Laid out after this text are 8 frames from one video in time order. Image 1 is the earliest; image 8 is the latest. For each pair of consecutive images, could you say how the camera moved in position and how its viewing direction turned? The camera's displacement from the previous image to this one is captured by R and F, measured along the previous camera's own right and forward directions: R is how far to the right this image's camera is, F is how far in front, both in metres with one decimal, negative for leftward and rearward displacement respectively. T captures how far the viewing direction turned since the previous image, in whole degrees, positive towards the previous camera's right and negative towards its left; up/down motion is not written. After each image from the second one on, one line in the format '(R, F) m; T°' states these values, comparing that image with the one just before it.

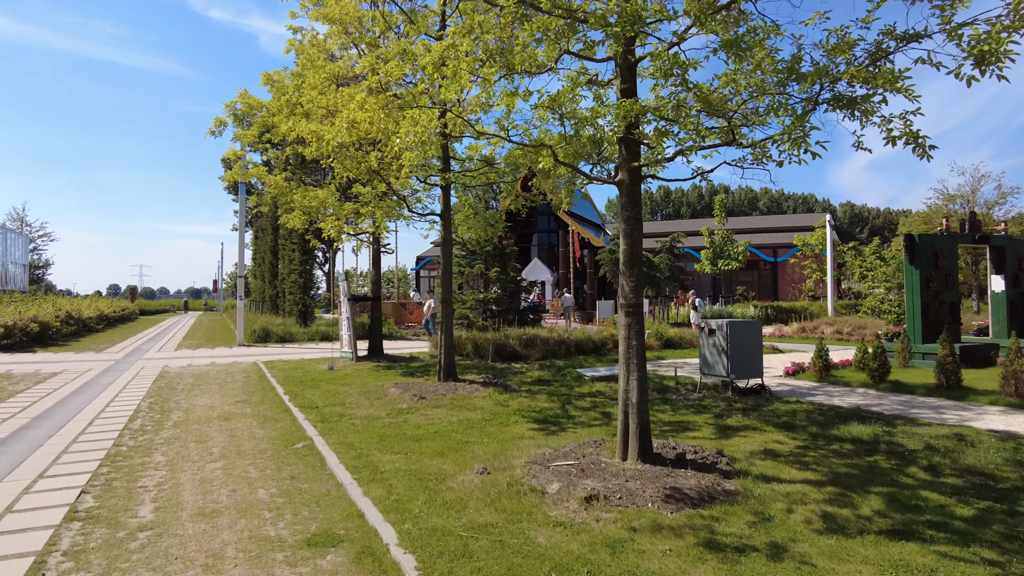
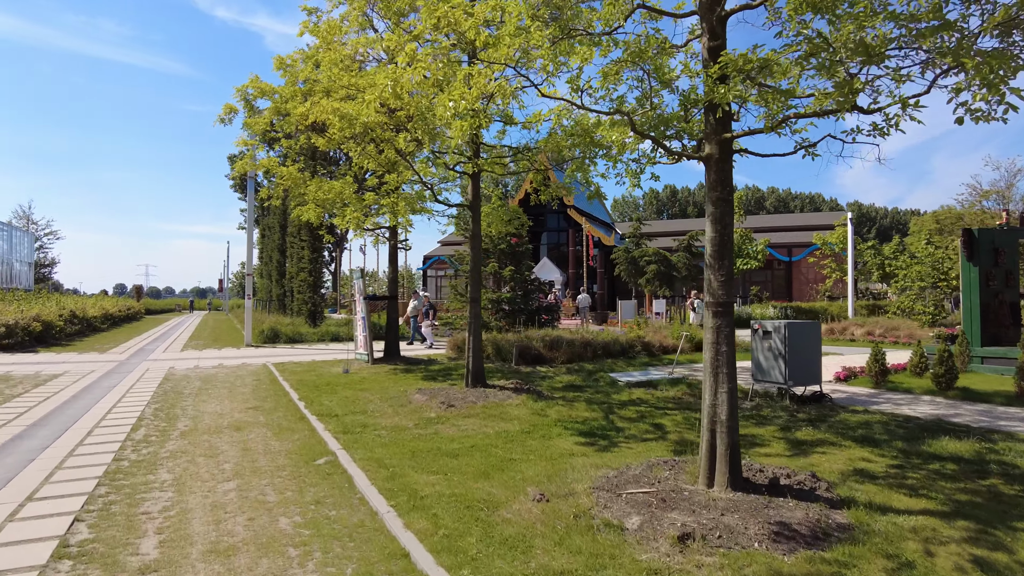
(-0.4, +0.8) m; 0°
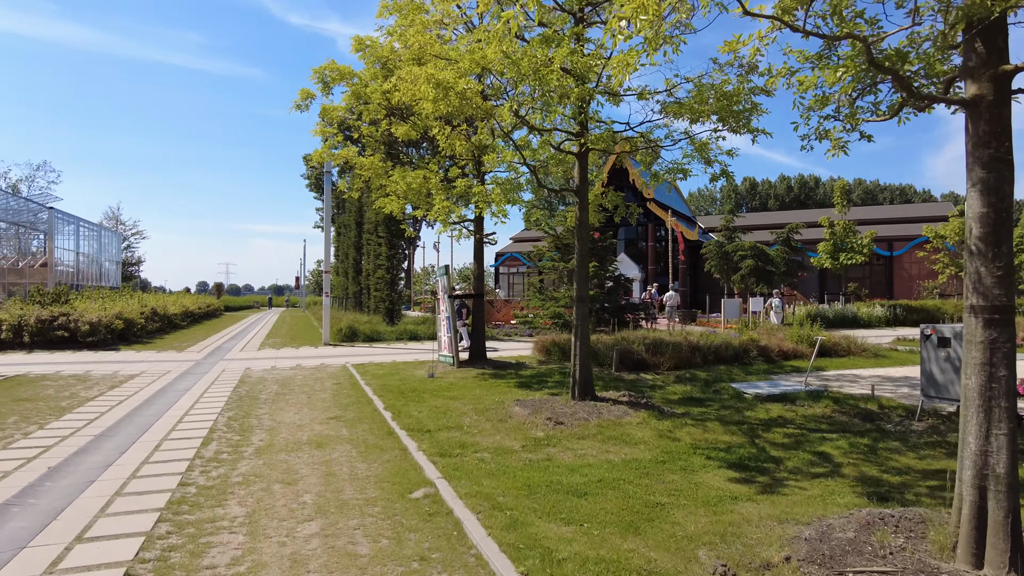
(-0.5, +1.2) m; -5°
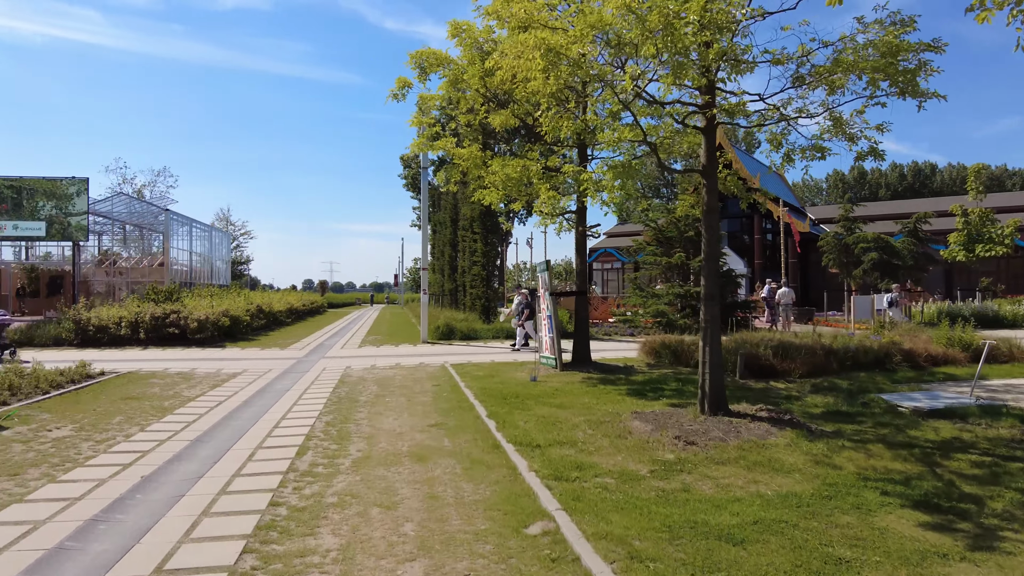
(-0.3, +0.8) m; -7°
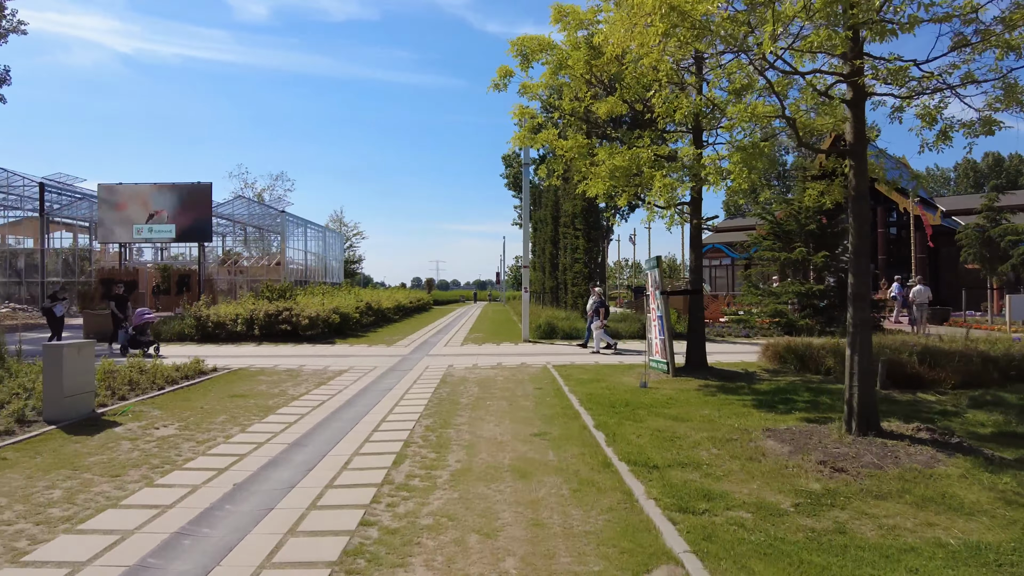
(-0.1, +0.7) m; -8°
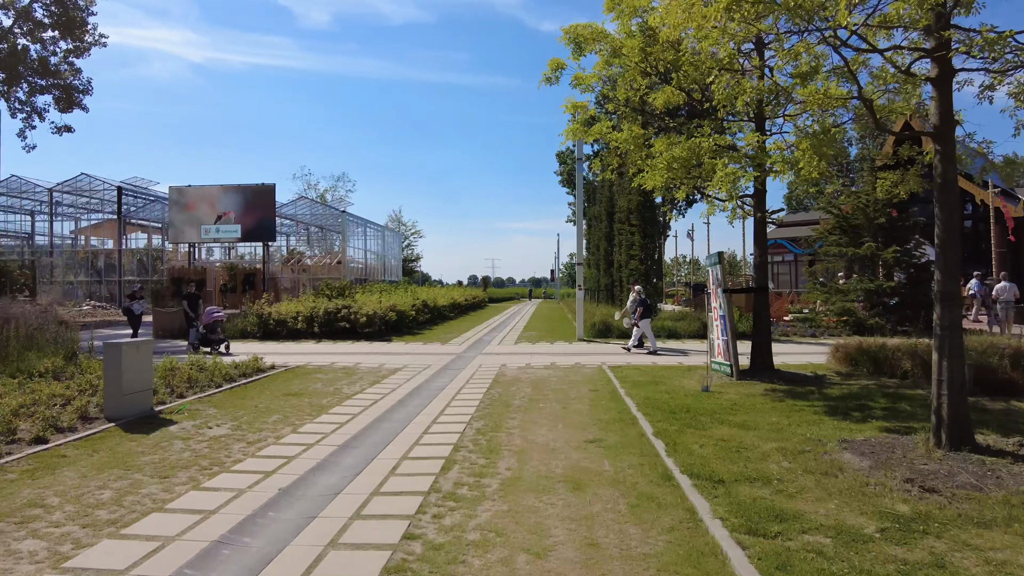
(0.0, +0.3) m; -5°
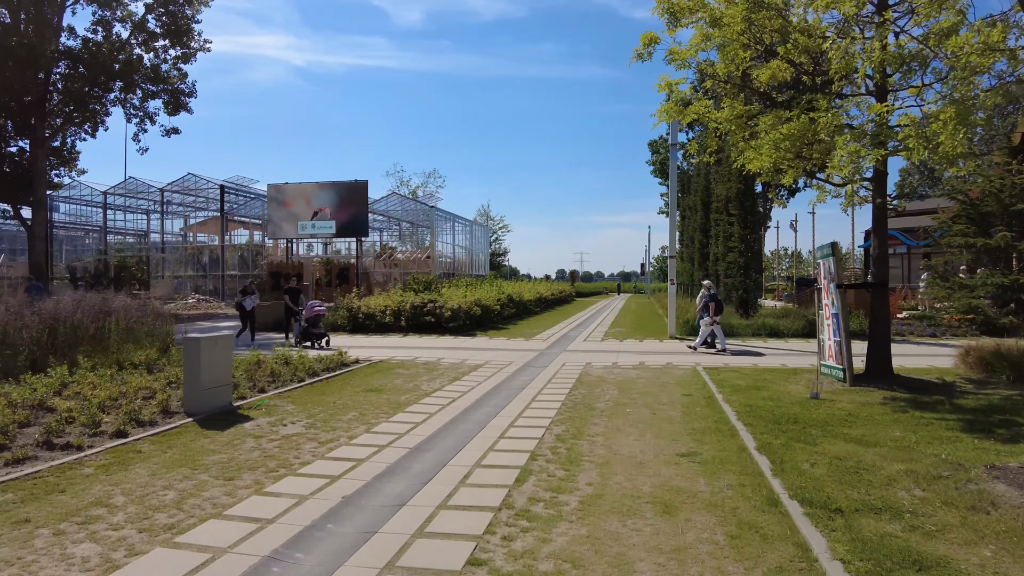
(+0.1, +0.6) m; -7°
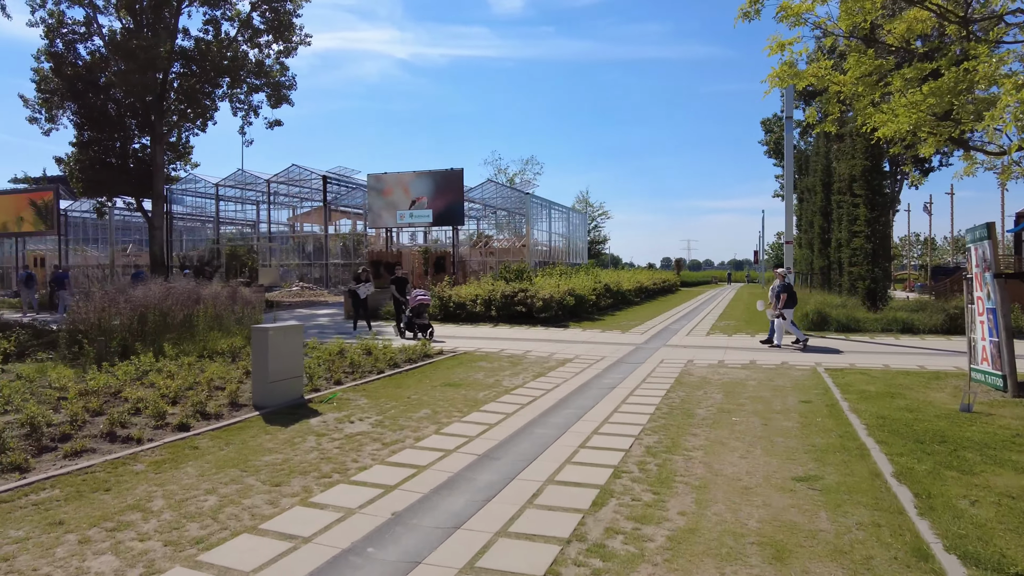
(+0.2, +0.9) m; -8°
